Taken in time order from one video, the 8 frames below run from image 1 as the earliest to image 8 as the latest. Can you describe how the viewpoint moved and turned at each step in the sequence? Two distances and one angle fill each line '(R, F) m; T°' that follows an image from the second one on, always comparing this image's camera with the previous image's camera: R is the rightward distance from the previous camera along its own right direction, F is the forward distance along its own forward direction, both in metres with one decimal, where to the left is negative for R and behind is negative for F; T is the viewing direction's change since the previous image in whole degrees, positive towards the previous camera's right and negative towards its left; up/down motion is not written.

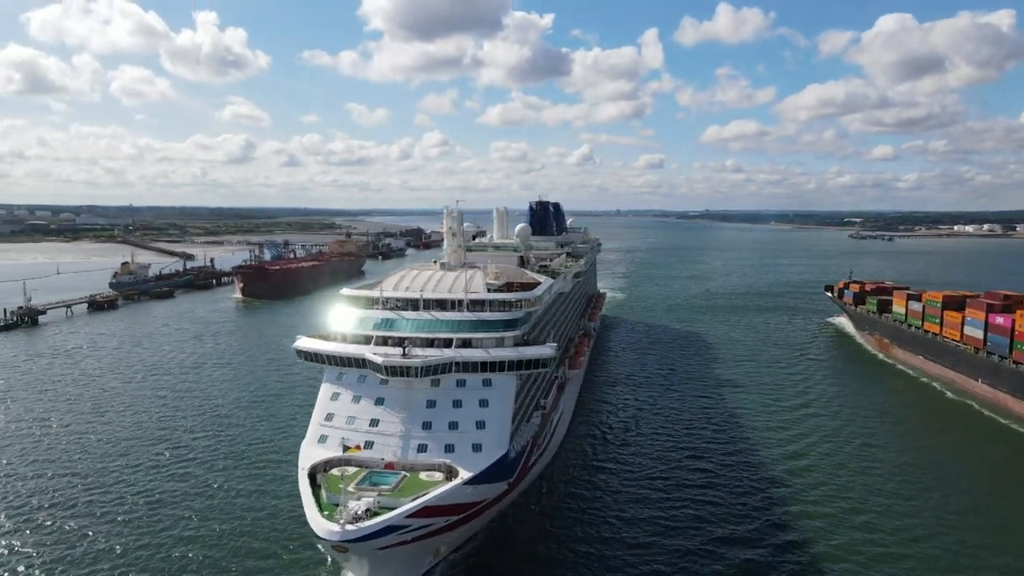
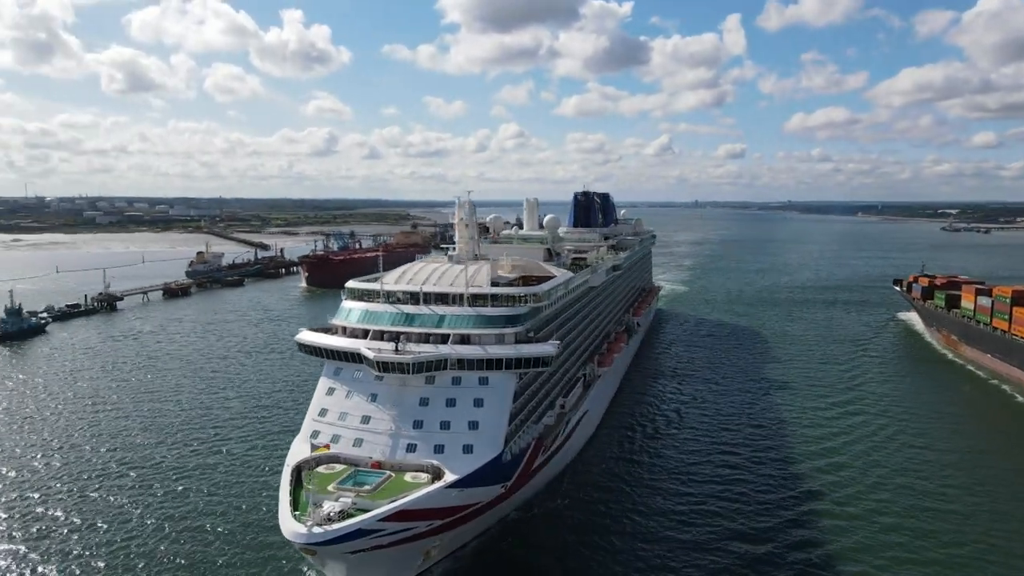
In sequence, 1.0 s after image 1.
(+2.2, +1.2) m; -6°
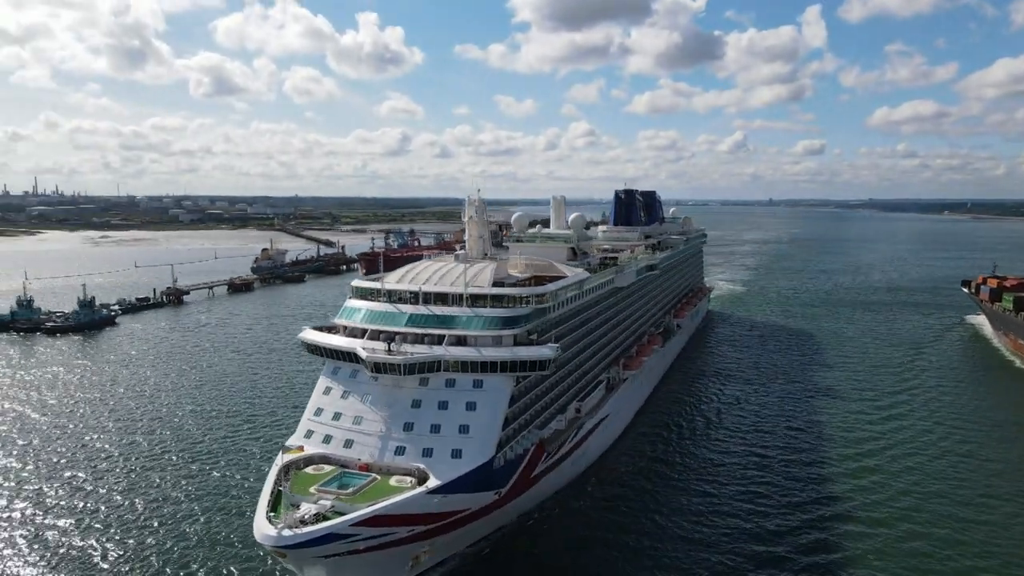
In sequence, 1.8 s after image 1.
(+2.1, +0.8) m; -5°
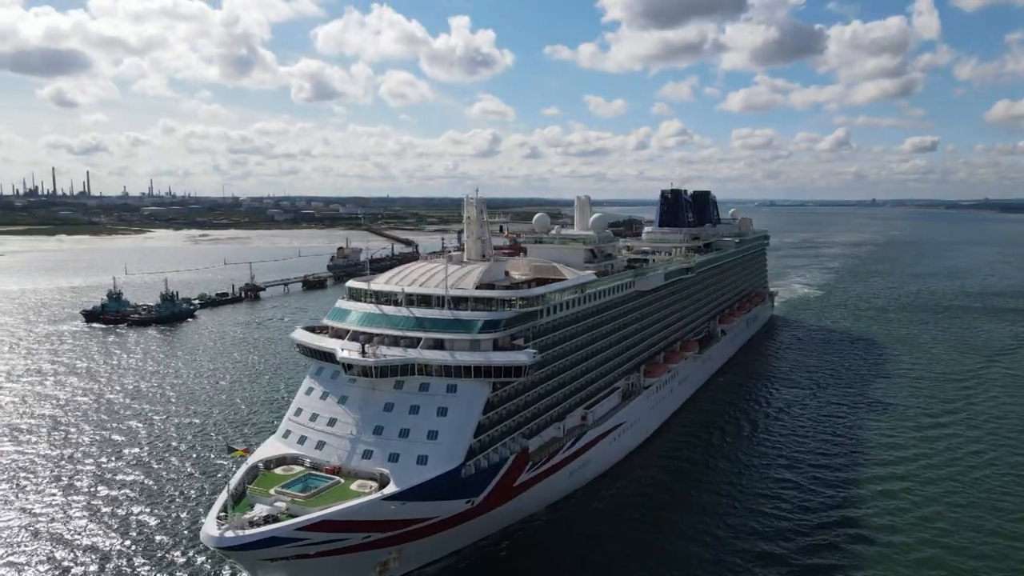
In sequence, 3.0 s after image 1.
(+3.1, +0.9) m; -6°
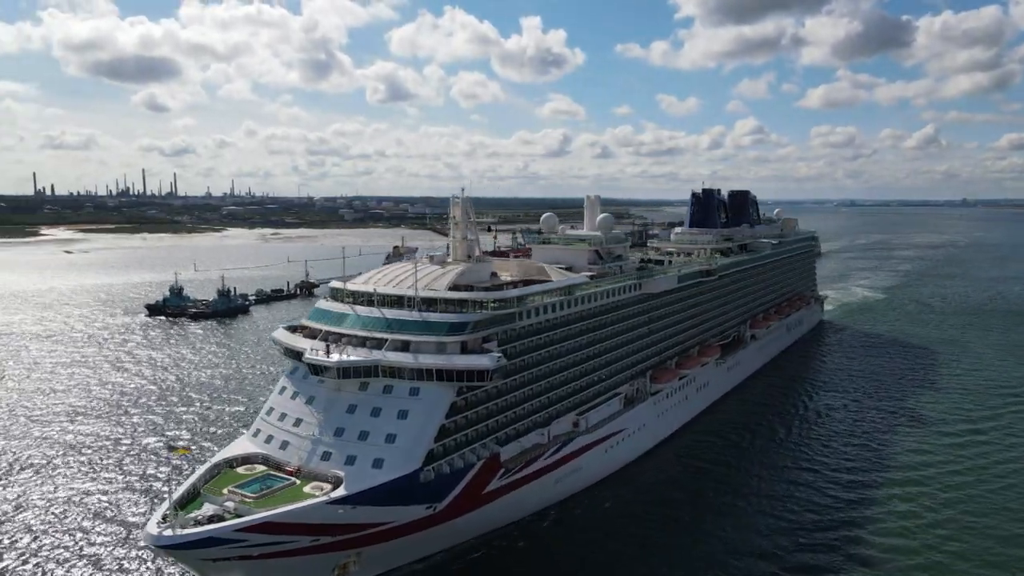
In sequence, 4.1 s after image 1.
(+2.9, +0.7) m; -5°
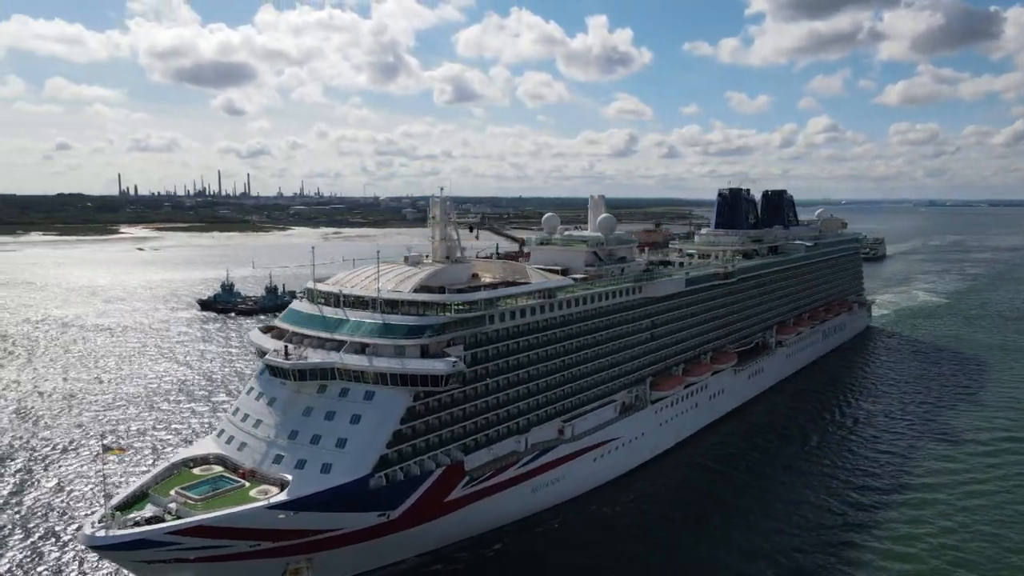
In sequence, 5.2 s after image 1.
(+2.9, +0.9) m; -5°
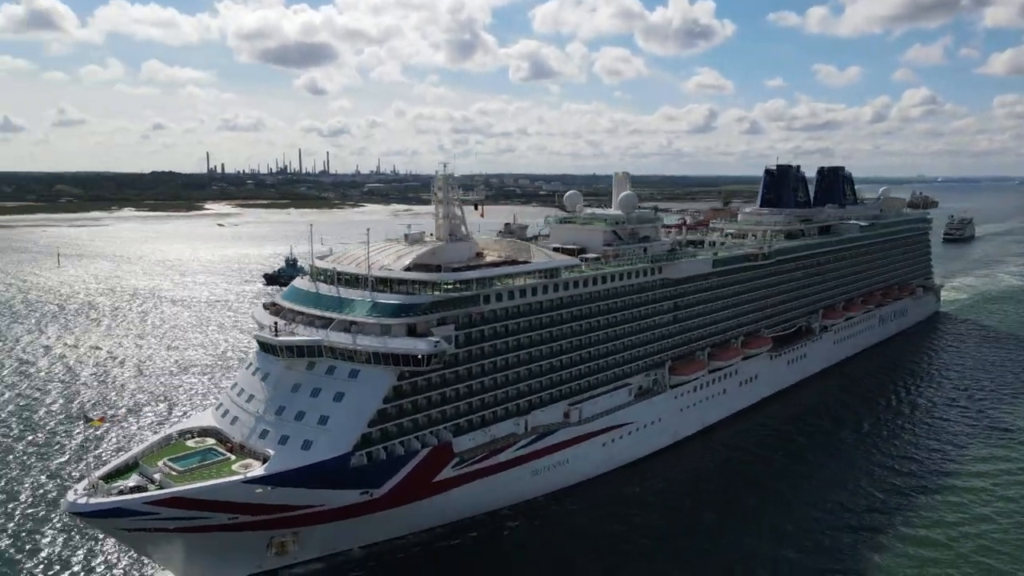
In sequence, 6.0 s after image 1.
(+2.3, +0.7) m; -5°
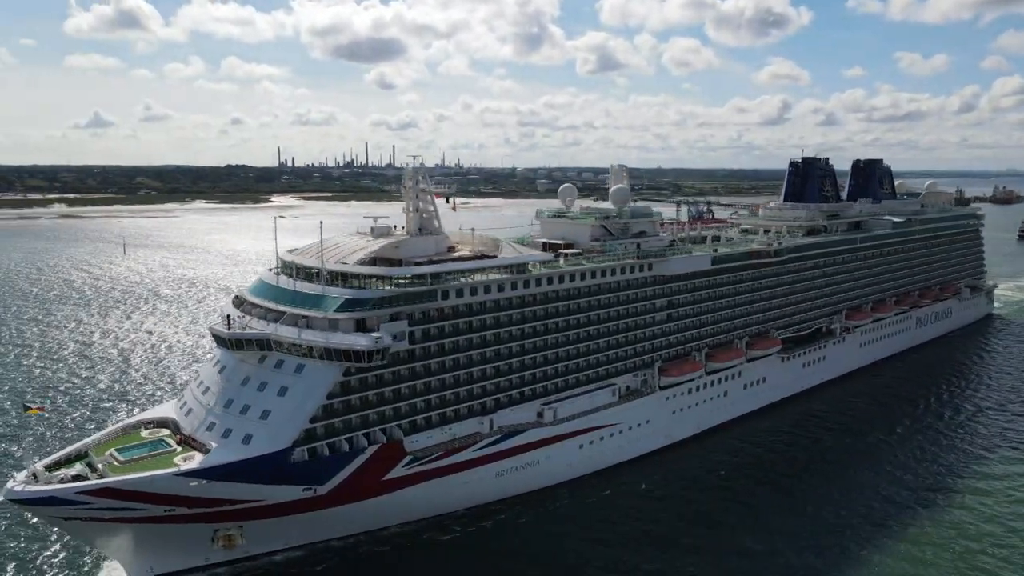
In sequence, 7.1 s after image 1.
(+3.1, +0.8) m; -5°
